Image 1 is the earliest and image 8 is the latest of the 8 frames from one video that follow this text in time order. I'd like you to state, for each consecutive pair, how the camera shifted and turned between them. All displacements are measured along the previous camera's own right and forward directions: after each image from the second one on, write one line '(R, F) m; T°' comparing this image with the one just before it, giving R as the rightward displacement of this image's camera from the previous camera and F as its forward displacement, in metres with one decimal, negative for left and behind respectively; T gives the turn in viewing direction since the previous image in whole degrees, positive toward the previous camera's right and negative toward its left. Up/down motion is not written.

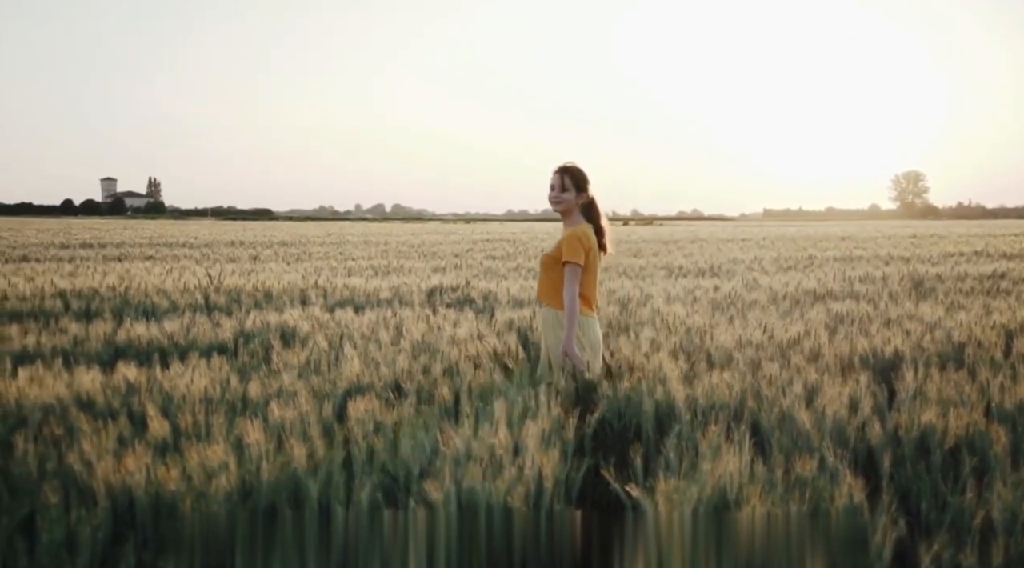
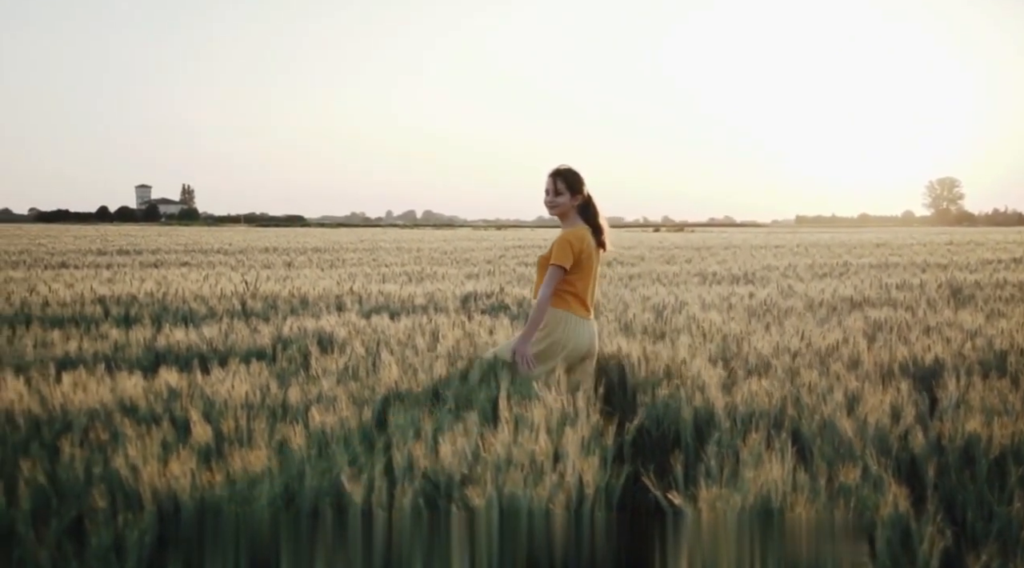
(-0.4, 0.0) m; -1°
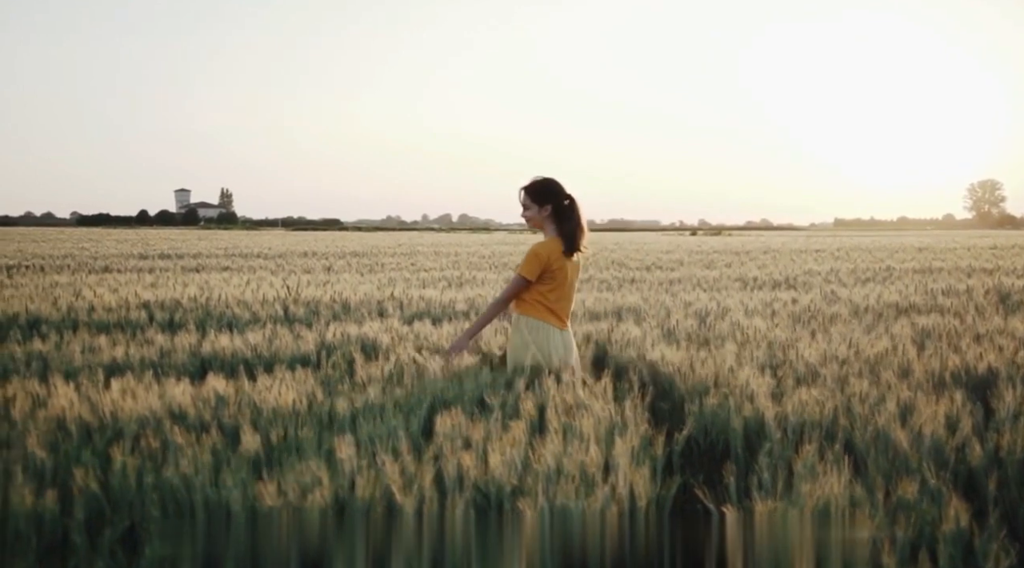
(-0.5, +0.1) m; -1°
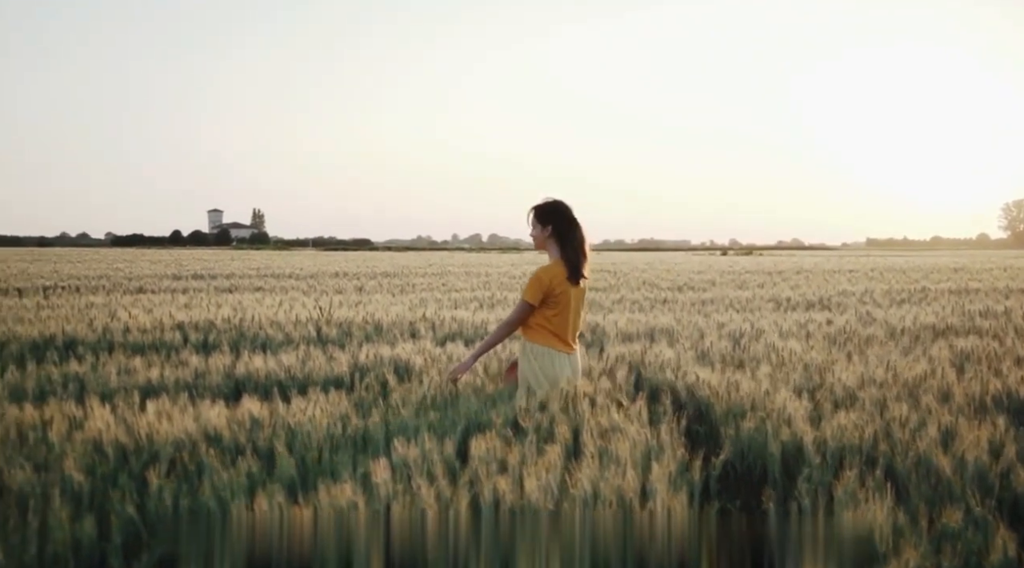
(-0.4, +0.1) m; -1°
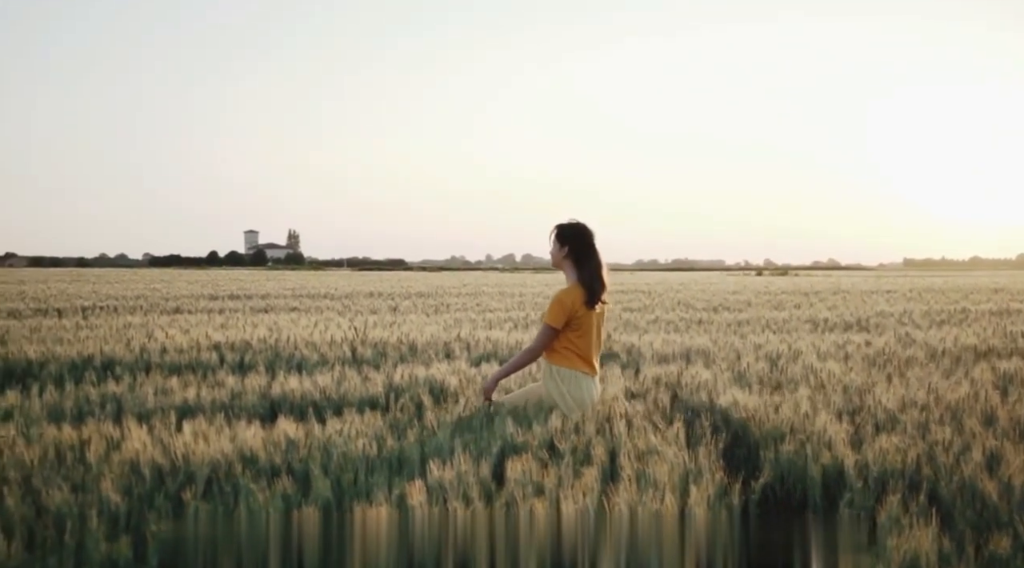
(-0.3, 0.0) m; -1°
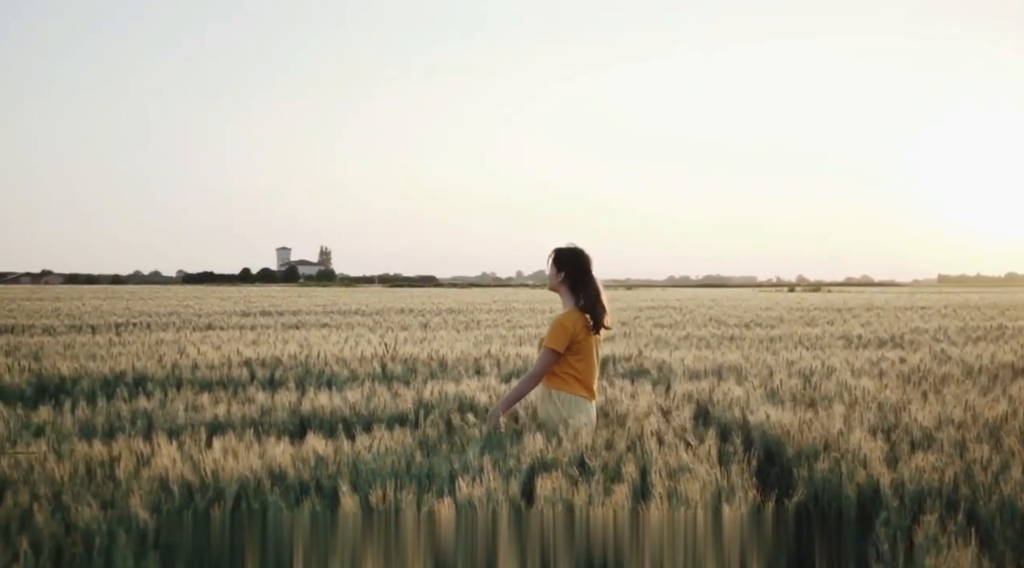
(-0.1, +0.1) m; -2°
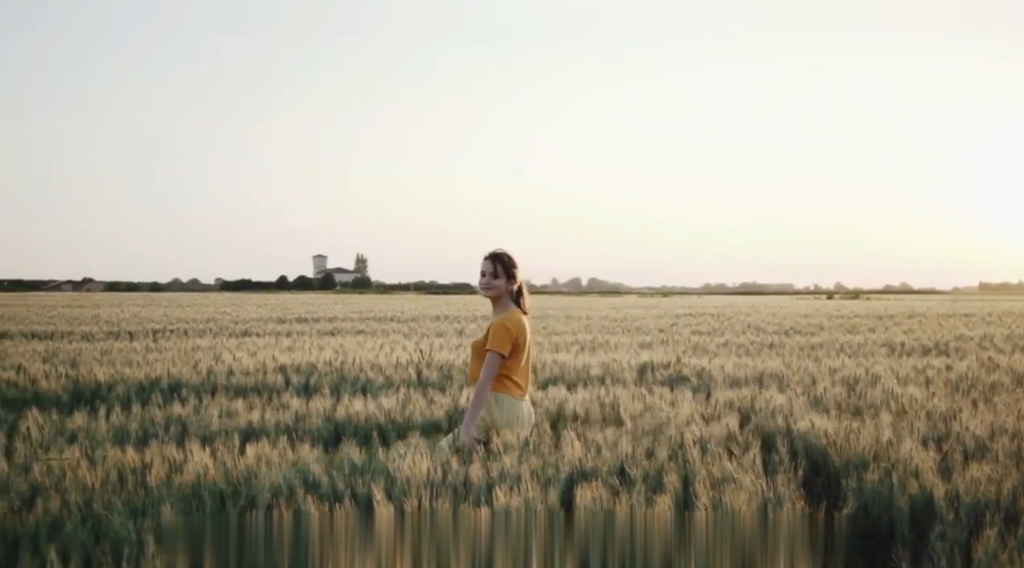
(-0.1, +0.3) m; -2°
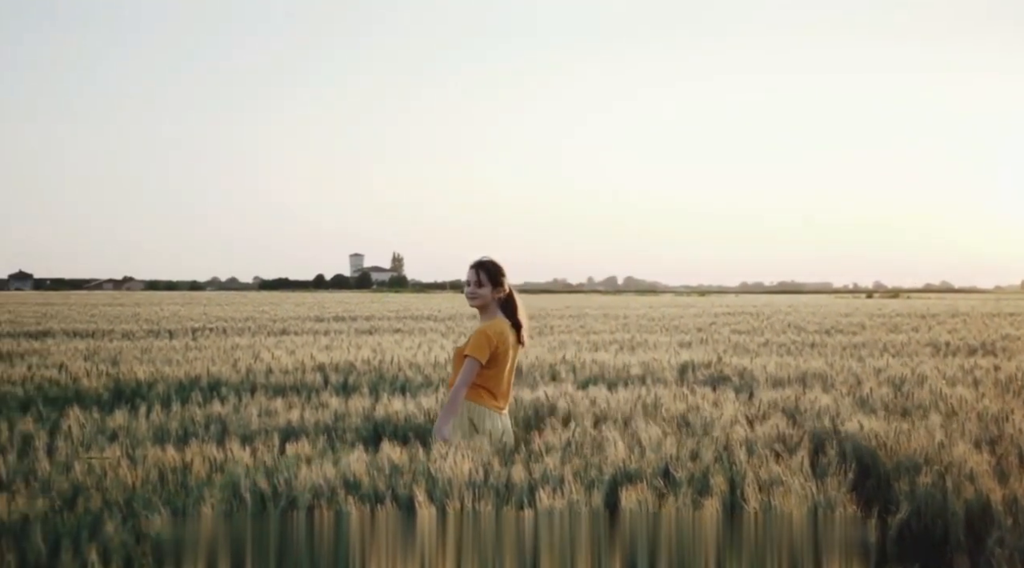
(-0.1, +0.3) m; -3°
